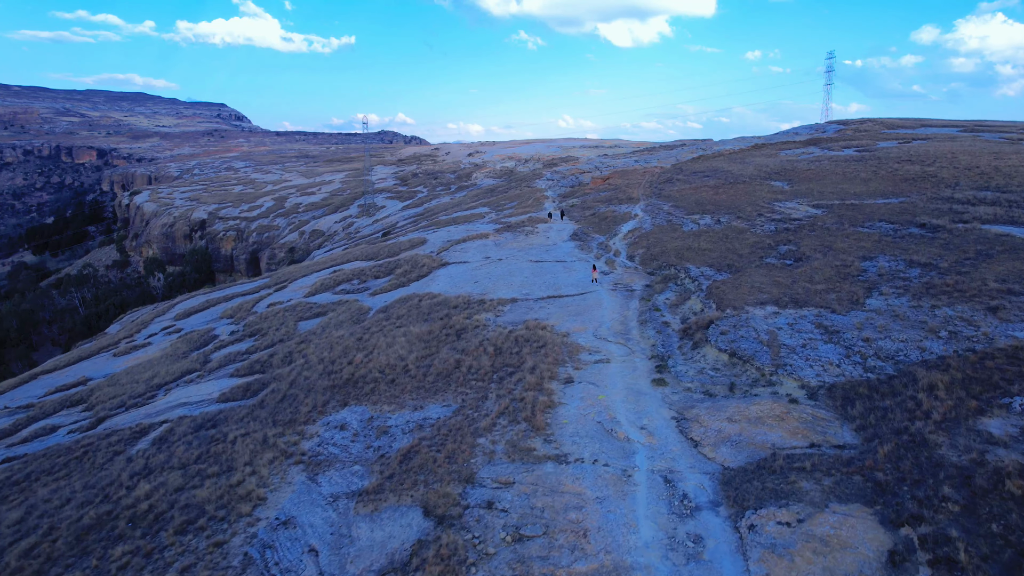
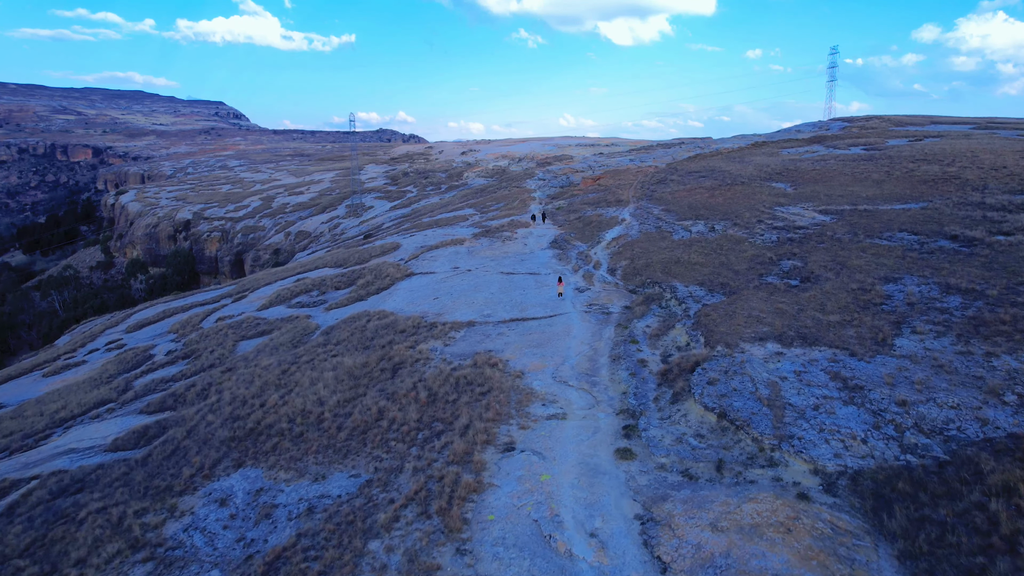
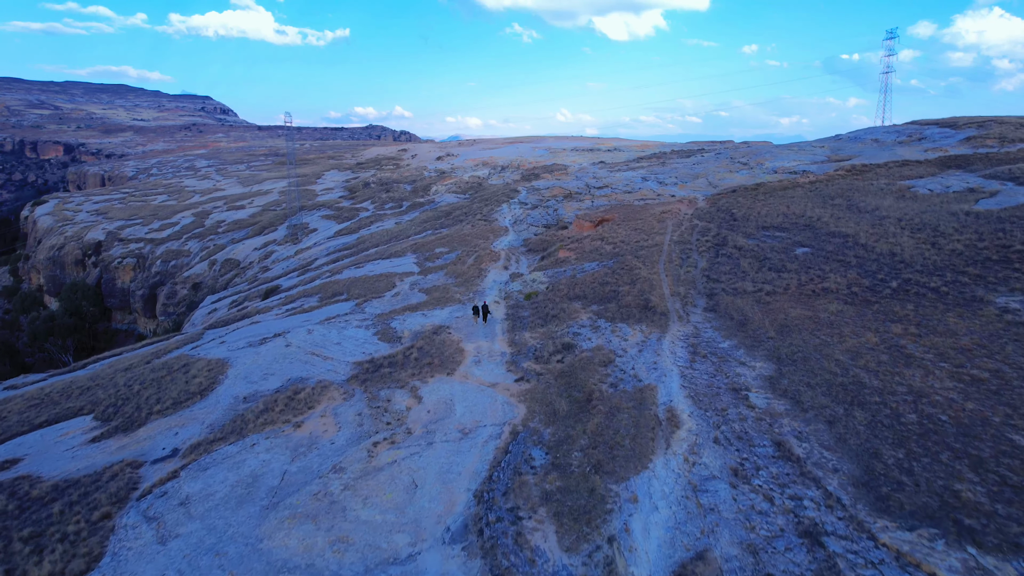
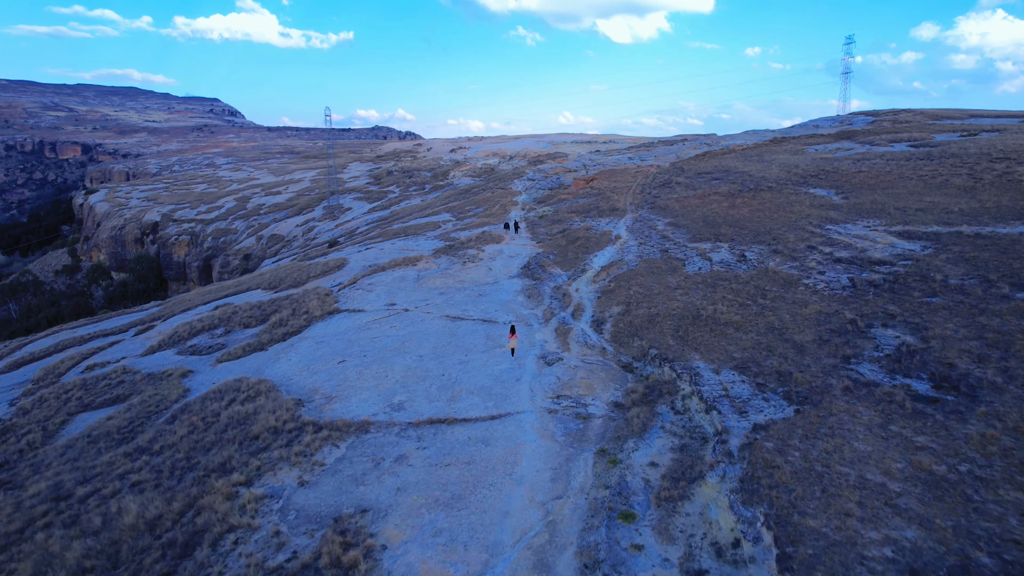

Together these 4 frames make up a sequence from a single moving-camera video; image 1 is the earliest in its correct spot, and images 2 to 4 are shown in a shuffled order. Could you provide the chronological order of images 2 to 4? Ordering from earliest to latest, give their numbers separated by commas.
2, 4, 3
